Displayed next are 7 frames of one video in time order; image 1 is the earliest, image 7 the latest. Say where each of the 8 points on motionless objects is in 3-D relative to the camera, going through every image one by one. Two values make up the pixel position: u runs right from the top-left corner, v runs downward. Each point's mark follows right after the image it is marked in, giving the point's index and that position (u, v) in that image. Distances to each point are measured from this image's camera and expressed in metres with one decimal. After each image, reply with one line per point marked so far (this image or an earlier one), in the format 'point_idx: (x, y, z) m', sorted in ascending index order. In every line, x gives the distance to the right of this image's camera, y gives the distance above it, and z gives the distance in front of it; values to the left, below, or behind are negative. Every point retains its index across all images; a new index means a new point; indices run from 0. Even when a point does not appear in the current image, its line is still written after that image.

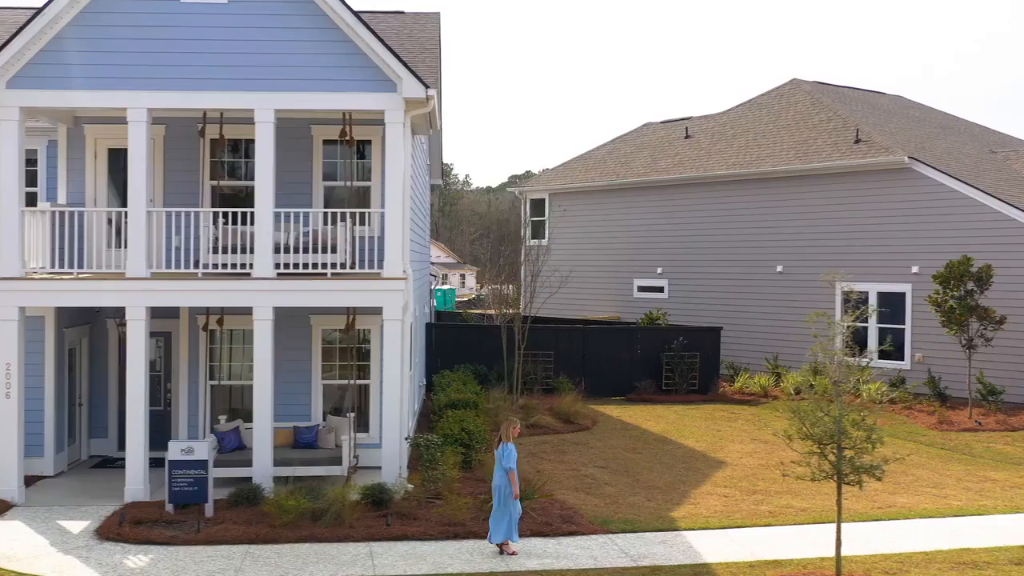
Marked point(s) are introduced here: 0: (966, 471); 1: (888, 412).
0: (+5.5, -2.2, +14.3) m
1: (+6.2, -2.0, +19.1) m
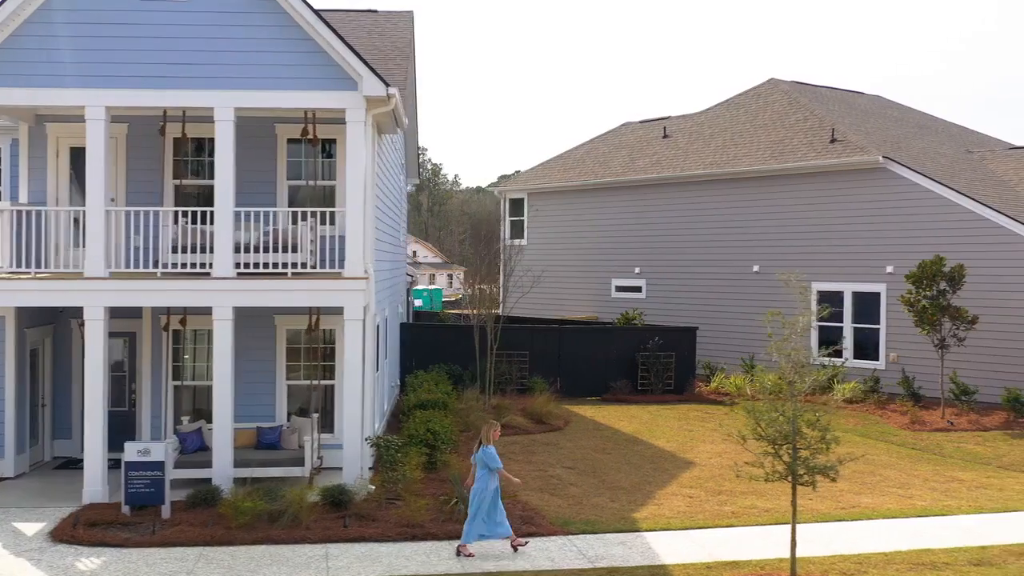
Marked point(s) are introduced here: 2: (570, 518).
0: (+5.1, -2.2, +14.2) m
1: (+5.7, -2.0, +19.0) m
2: (+0.6, -2.3, +11.5) m
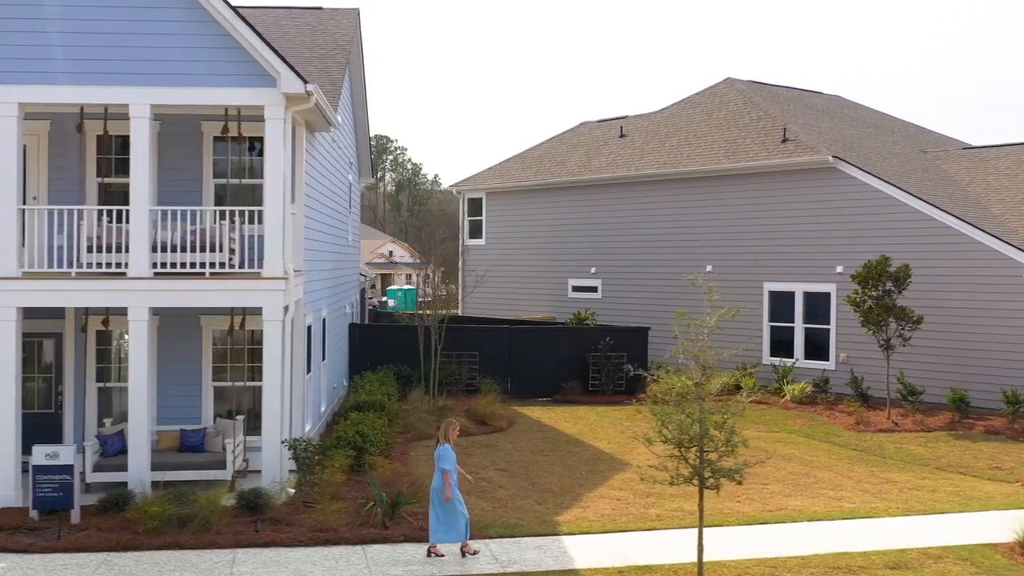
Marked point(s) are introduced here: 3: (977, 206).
0: (+4.3, -2.2, +14.1) m
1: (+4.8, -2.0, +19.0) m
2: (-0.2, -2.3, +11.3) m
3: (+7.9, +1.4, +19.9) m
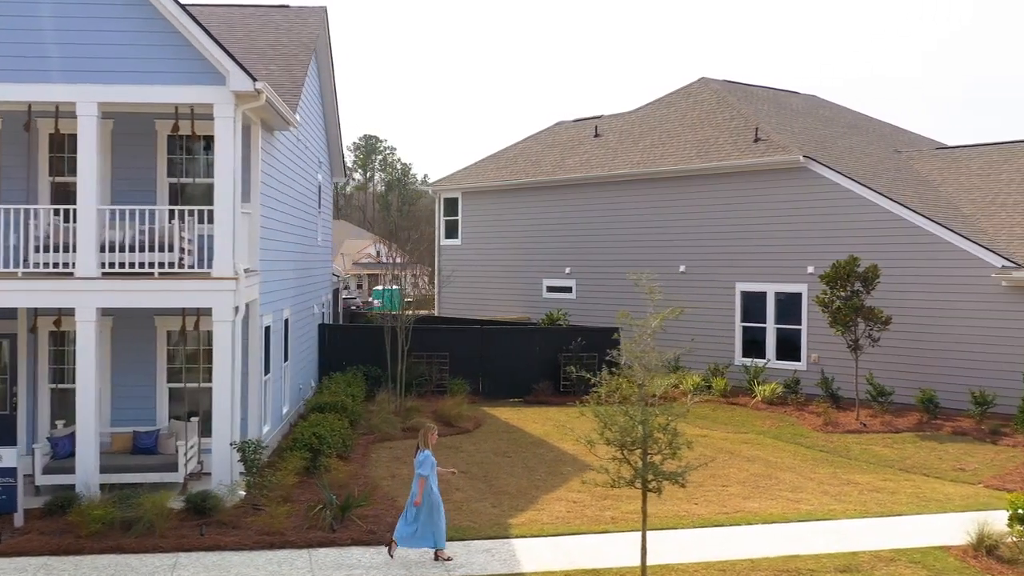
0: (+3.8, -2.2, +14.1) m
1: (+4.3, -2.0, +18.9) m
2: (-0.7, -2.3, +11.2) m
3: (+7.4, +1.4, +19.9) m
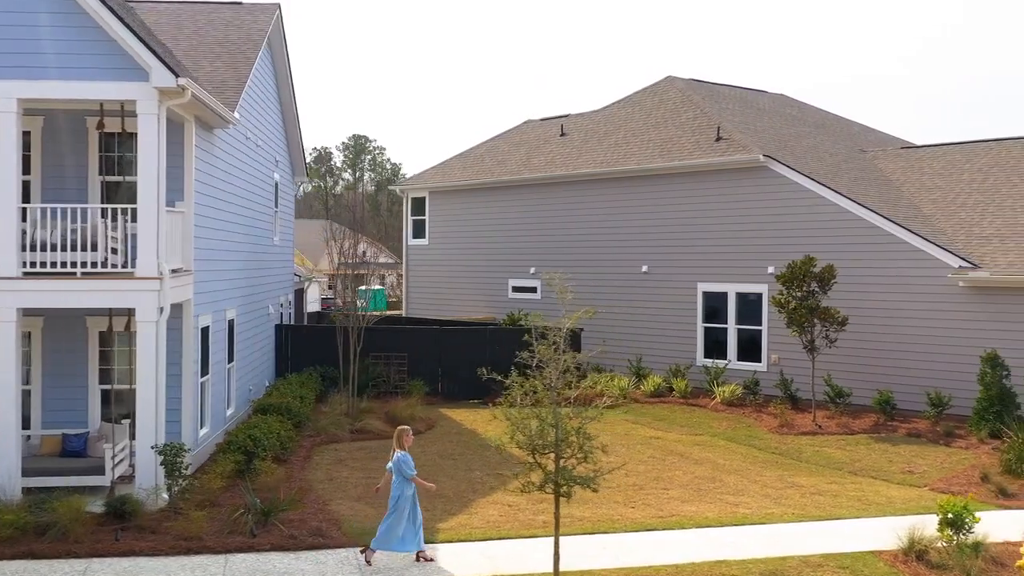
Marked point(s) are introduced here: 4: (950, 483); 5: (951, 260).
0: (+3.1, -2.3, +13.9) m
1: (+3.6, -2.0, +18.7) m
2: (-1.4, -2.3, +11.0) m
3: (+6.7, +1.4, +19.7) m
4: (+5.0, -2.2, +13.4) m
5: (+6.5, +0.4, +17.2) m
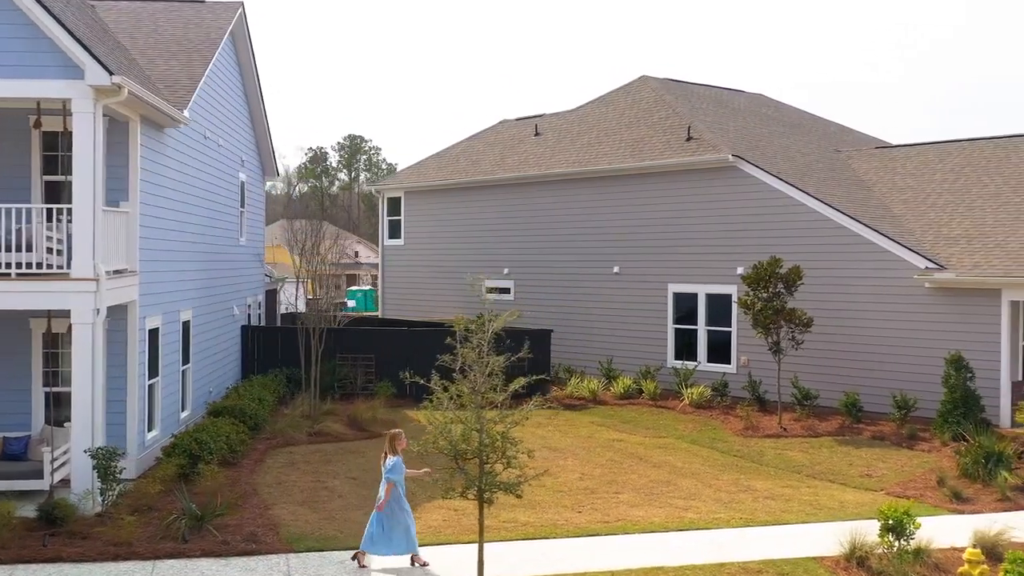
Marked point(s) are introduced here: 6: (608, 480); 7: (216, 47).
0: (+2.6, -2.3, +13.7) m
1: (+3.0, -2.0, +18.5) m
2: (-1.9, -2.3, +10.8) m
3: (+6.1, +1.4, +19.6) m
4: (+4.5, -2.3, +13.2) m
5: (+5.9, +0.4, +17.0) m
6: (+1.1, -2.2, +13.6) m
7: (-4.3, +3.5, +16.9) m
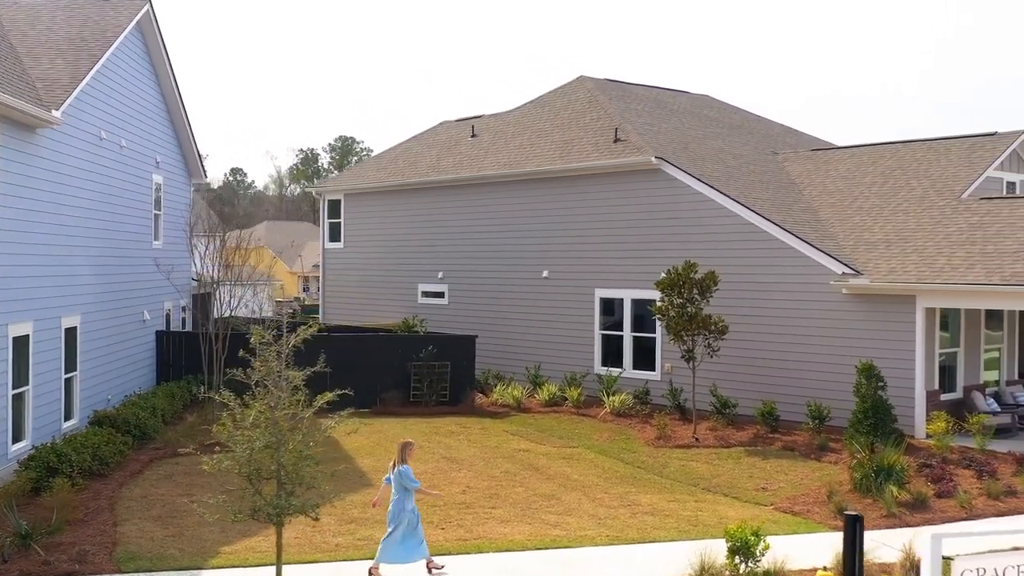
0: (+1.2, -2.3, +13.2) m
1: (+1.7, -2.1, +18.1) m
2: (-3.3, -2.3, +10.4) m
3: (+4.8, +1.3, +19.1) m
4: (+3.1, -2.3, +12.7) m
5: (+4.6, +0.3, +16.6) m
6: (-0.2, -2.3, +13.2) m
7: (-5.6, +3.4, +16.4) m
